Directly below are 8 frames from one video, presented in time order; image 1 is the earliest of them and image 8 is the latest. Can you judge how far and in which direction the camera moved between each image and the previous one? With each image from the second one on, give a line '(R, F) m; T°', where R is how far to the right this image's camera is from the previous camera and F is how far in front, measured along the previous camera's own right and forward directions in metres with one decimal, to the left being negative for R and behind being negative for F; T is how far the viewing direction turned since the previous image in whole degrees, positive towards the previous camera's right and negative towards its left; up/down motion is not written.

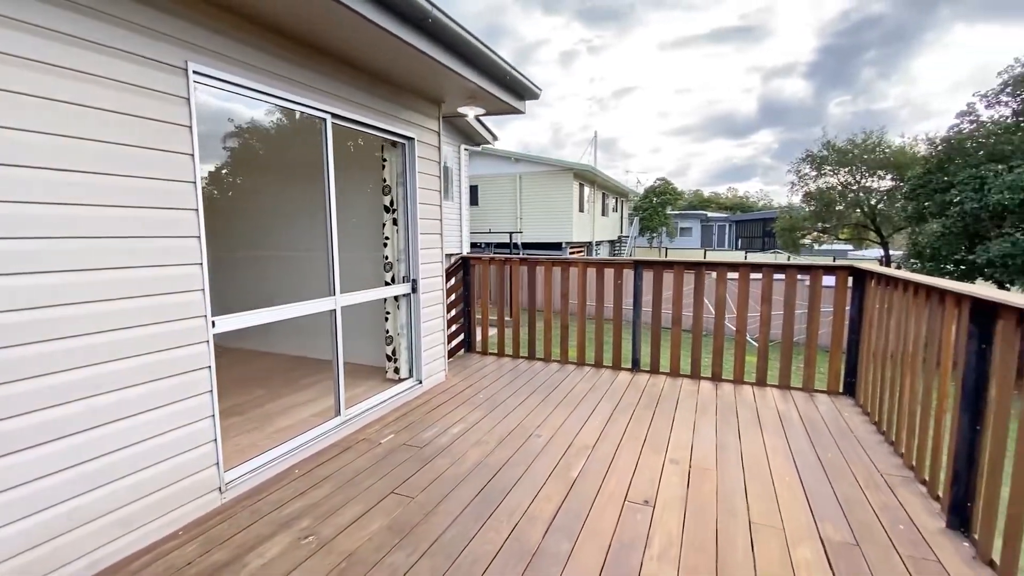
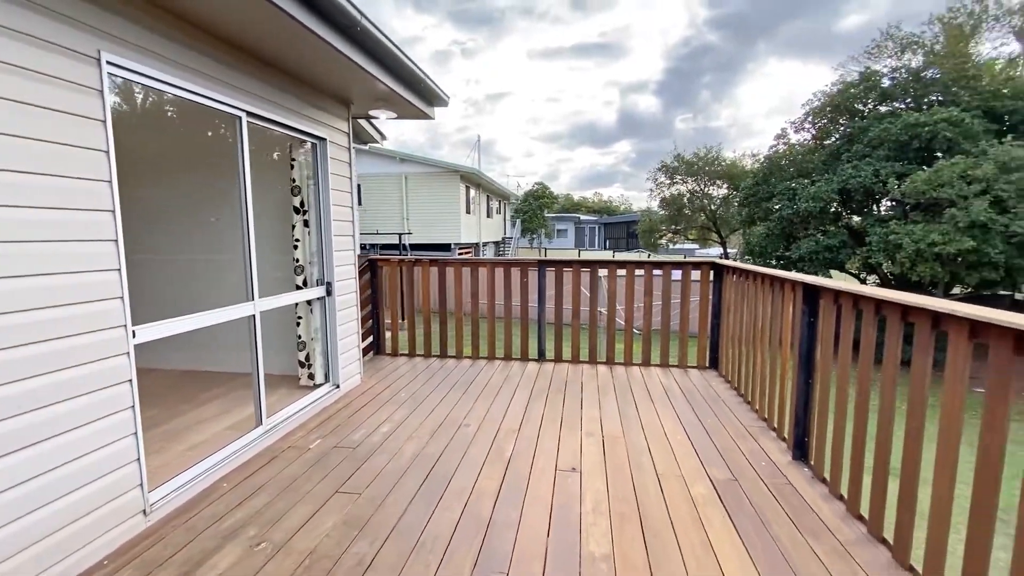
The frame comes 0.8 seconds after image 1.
(-0.2, -0.1) m; +14°
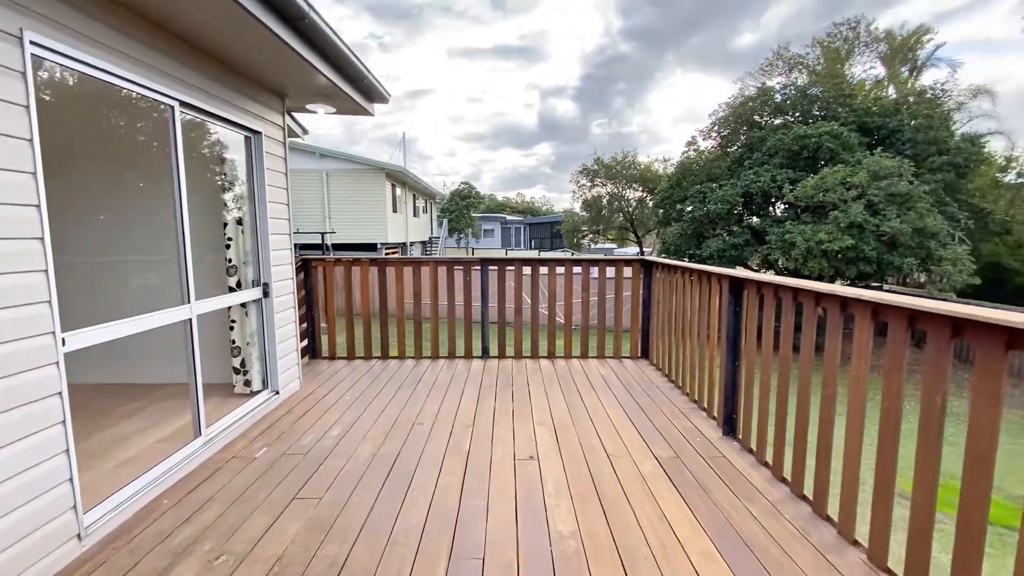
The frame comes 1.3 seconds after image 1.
(-0.1, 0.0) m; +9°
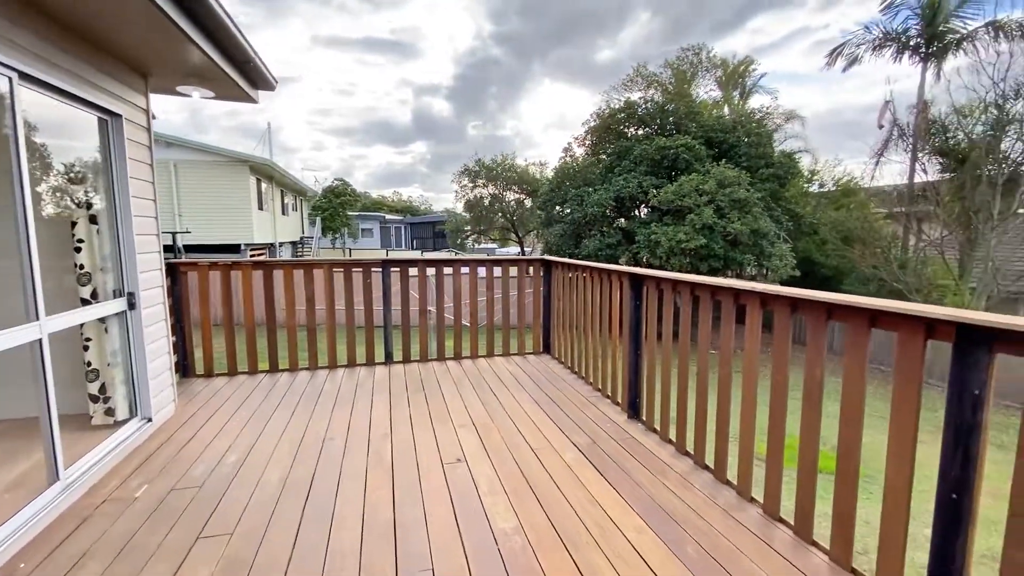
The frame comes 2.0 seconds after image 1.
(-0.2, 0.0) m; +14°
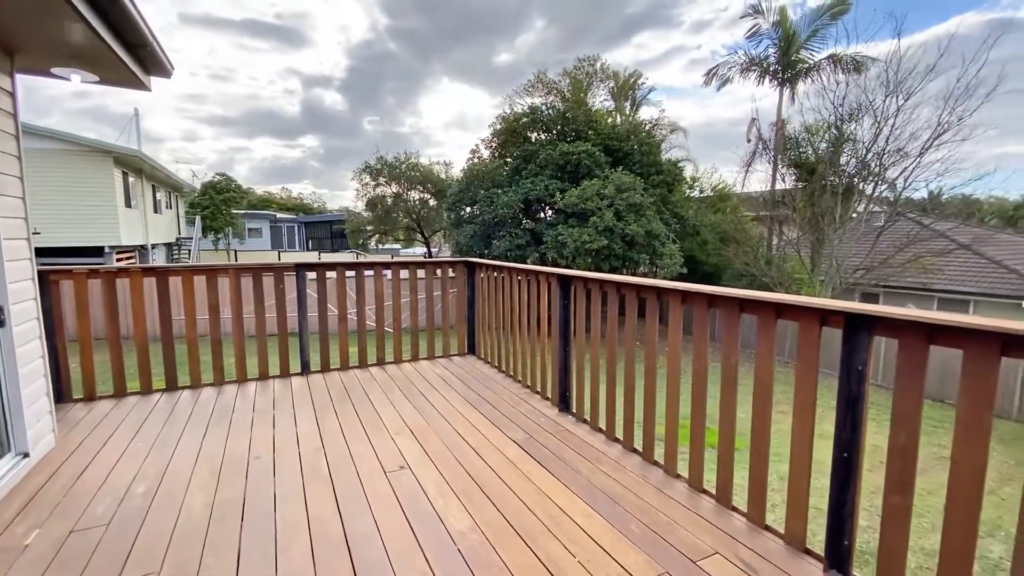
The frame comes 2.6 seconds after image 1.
(-0.2, 0.0) m; +11°
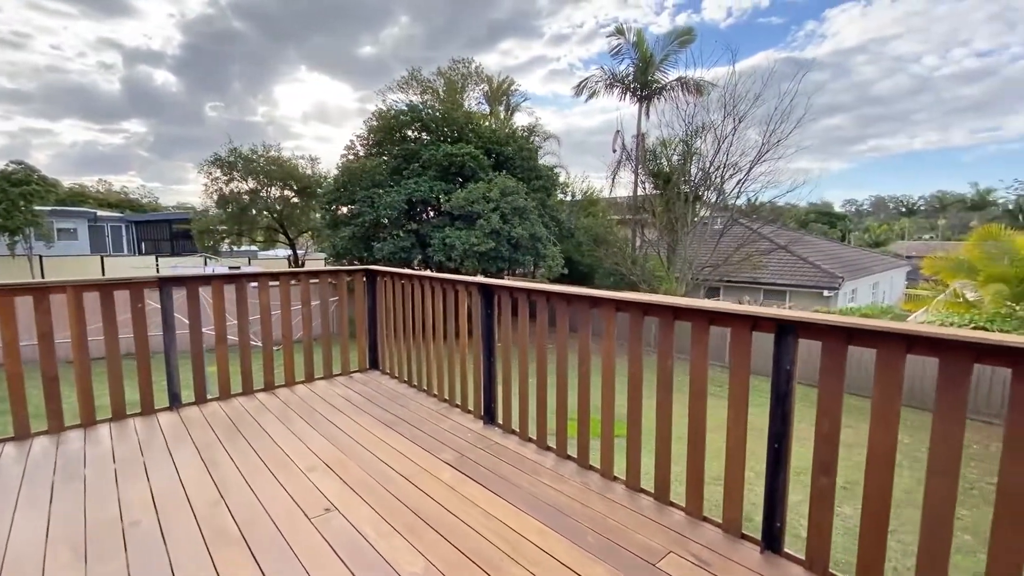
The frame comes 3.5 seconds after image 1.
(-0.3, +0.1) m; +15°
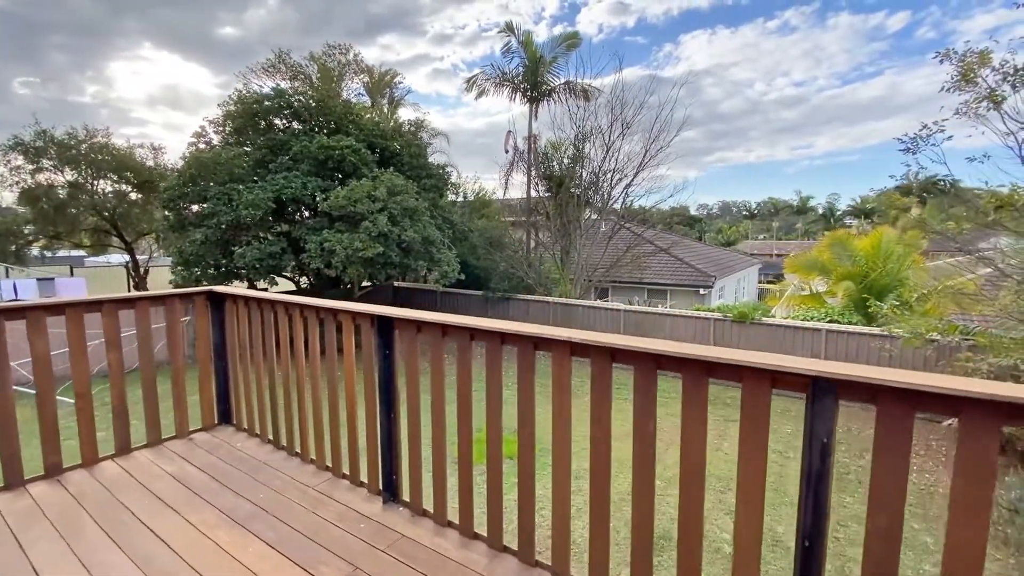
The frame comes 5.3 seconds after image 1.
(-0.1, +0.6) m; +13°
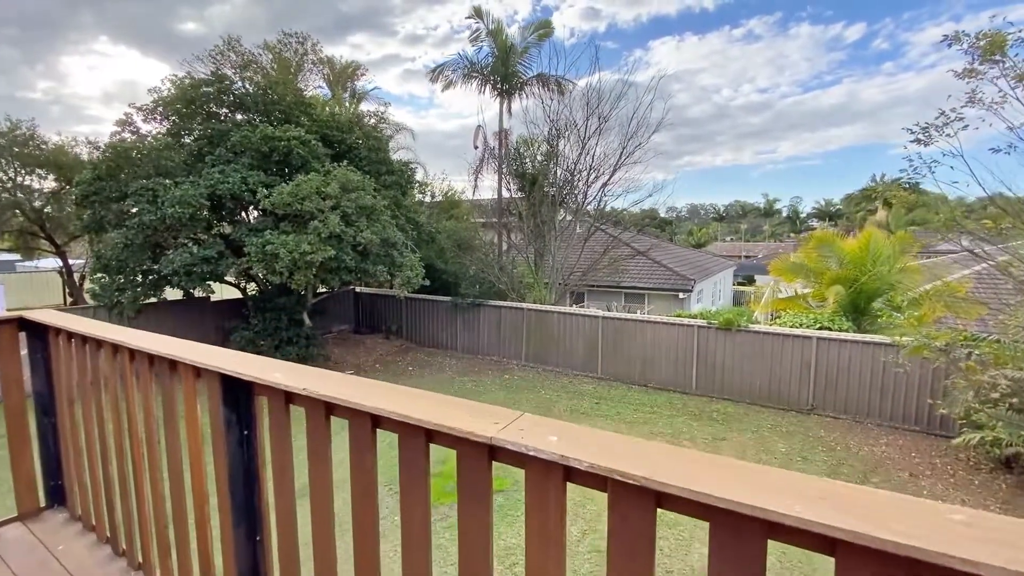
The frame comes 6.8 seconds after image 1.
(+0.1, +0.8) m; +3°
